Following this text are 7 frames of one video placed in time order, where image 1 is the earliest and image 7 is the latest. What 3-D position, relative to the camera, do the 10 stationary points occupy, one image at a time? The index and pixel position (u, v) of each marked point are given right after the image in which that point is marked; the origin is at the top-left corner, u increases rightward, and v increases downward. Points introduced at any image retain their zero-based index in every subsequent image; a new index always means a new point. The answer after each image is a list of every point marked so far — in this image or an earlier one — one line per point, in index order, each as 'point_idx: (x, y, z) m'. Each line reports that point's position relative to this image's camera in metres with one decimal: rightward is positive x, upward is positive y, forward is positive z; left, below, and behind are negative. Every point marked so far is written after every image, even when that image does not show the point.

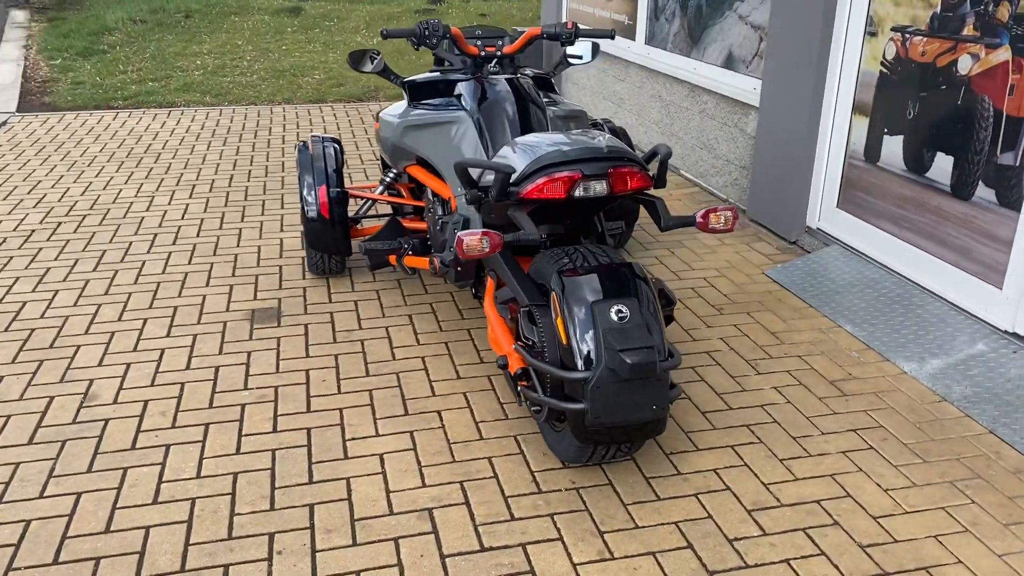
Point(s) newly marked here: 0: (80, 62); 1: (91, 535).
0: (-5.6, +2.9, +11.6) m
1: (-1.4, -0.8, +3.0) m
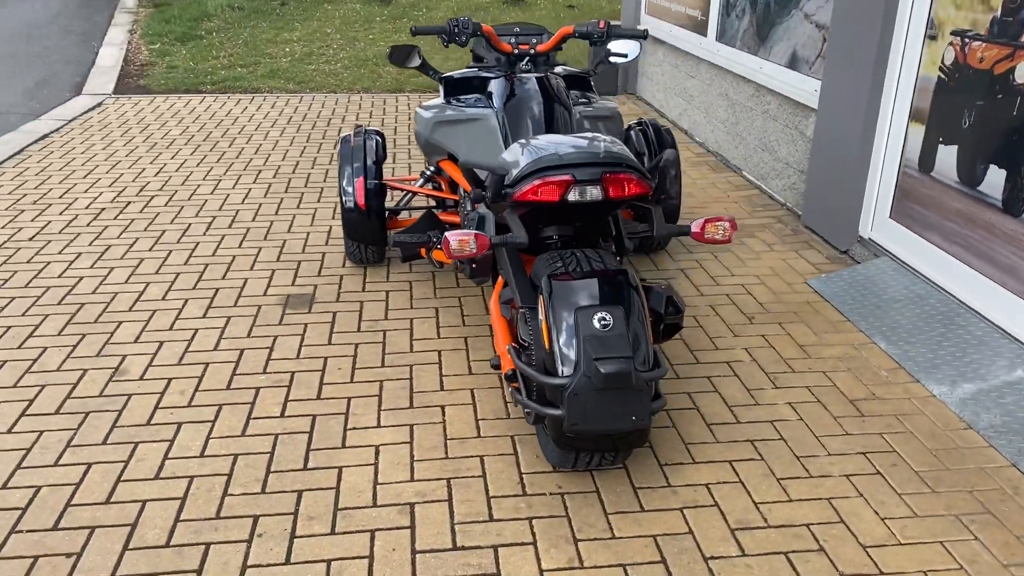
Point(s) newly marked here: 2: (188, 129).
0: (-4.5, +3.3, +12.1) m
1: (-1.5, -0.8, +3.1) m
2: (-3.2, +1.6, +8.7) m
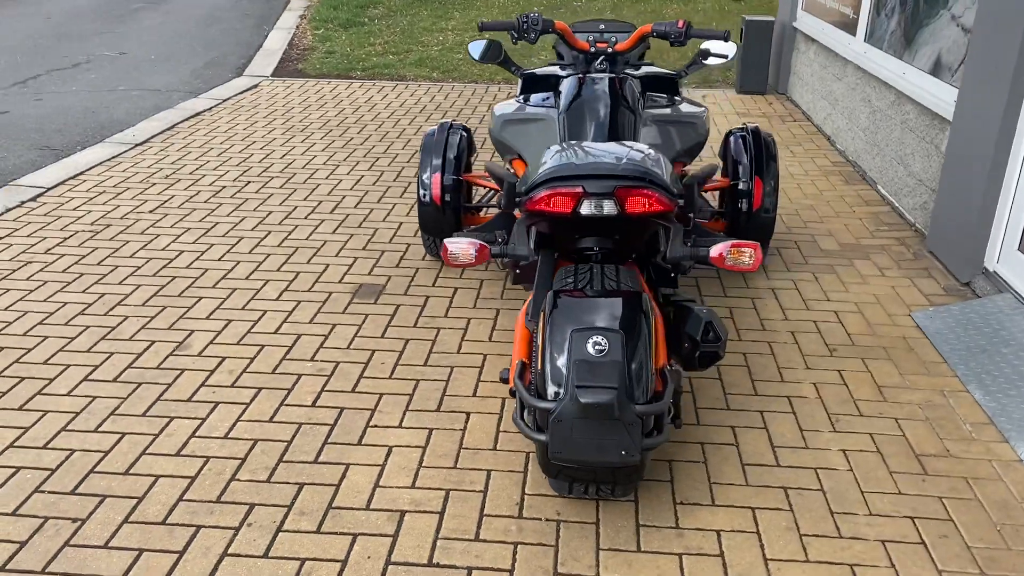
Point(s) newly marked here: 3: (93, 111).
0: (-2.4, +3.6, +12.6) m
1: (-1.5, -0.7, +3.3) m
2: (-1.9, +1.8, +9.0) m
3: (-4.1, +1.7, +8.8) m
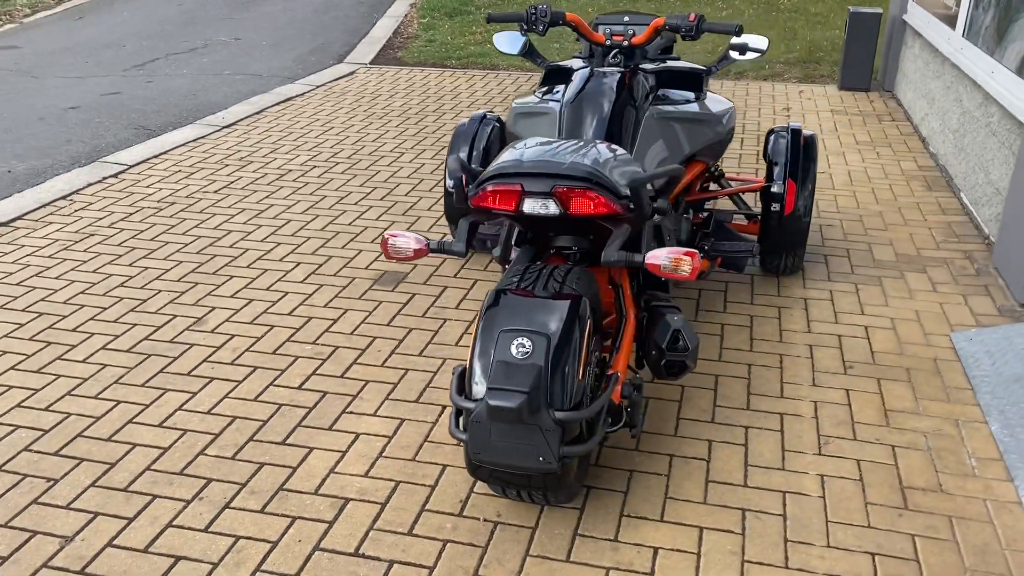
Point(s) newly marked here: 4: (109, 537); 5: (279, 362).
0: (-1.0, +3.8, +12.8) m
1: (-1.6, -0.6, +3.5) m
2: (-1.0, +1.9, +9.2) m
3: (-3.3, +2.0, +9.3) m
4: (-1.3, -0.8, +2.9) m
5: (-1.0, -0.3, +4.0) m
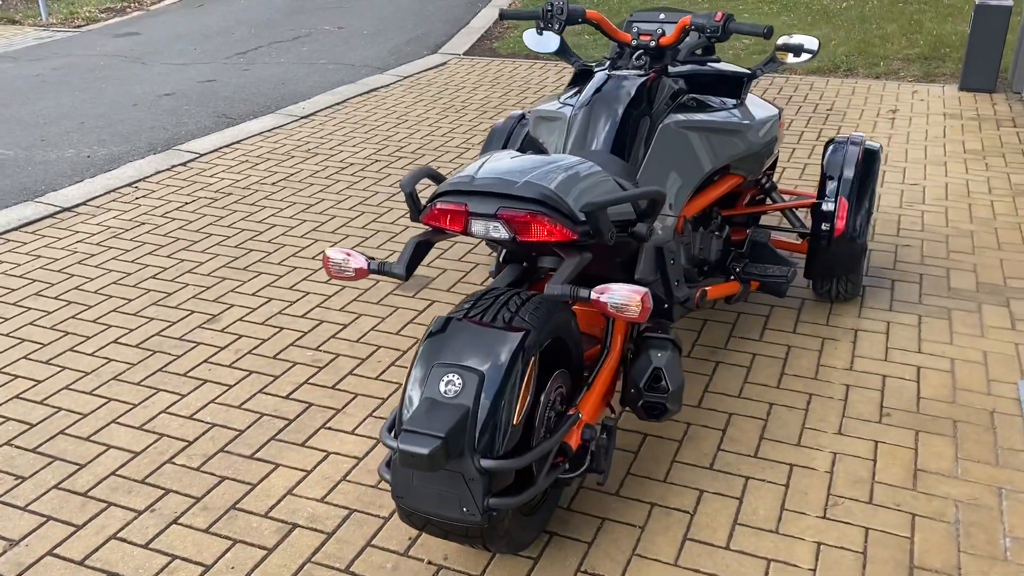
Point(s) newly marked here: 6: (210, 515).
0: (+0.5, +3.9, +12.5) m
1: (-1.7, -0.6, +3.5) m
2: (-0.2, +2.0, +9.0) m
3: (-2.4, +2.2, +9.4) m
4: (-1.5, -0.8, +2.9) m
5: (-1.0, -0.4, +3.9) m
6: (-1.0, -0.8, +3.0) m
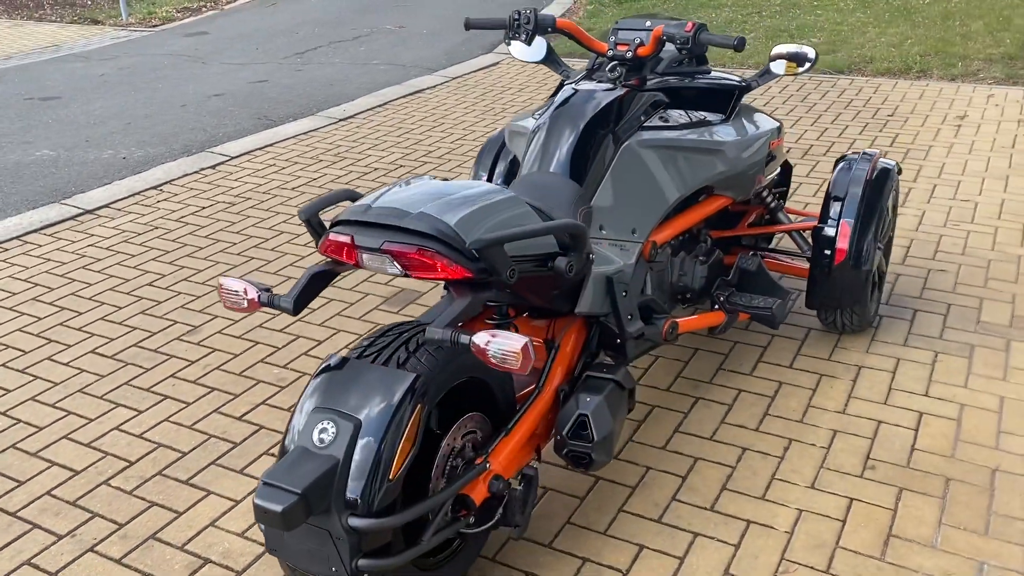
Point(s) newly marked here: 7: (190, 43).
0: (+1.4, +3.8, +12.2) m
1: (-1.9, -0.6, +3.4) m
2: (+0.3, +1.9, +8.8) m
3: (-1.9, +2.2, +9.4) m
4: (-1.7, -0.9, +2.9) m
5: (-1.2, -0.4, +3.8) m
6: (-1.3, -0.8, +2.9) m
7: (-4.3, +3.3, +12.0) m
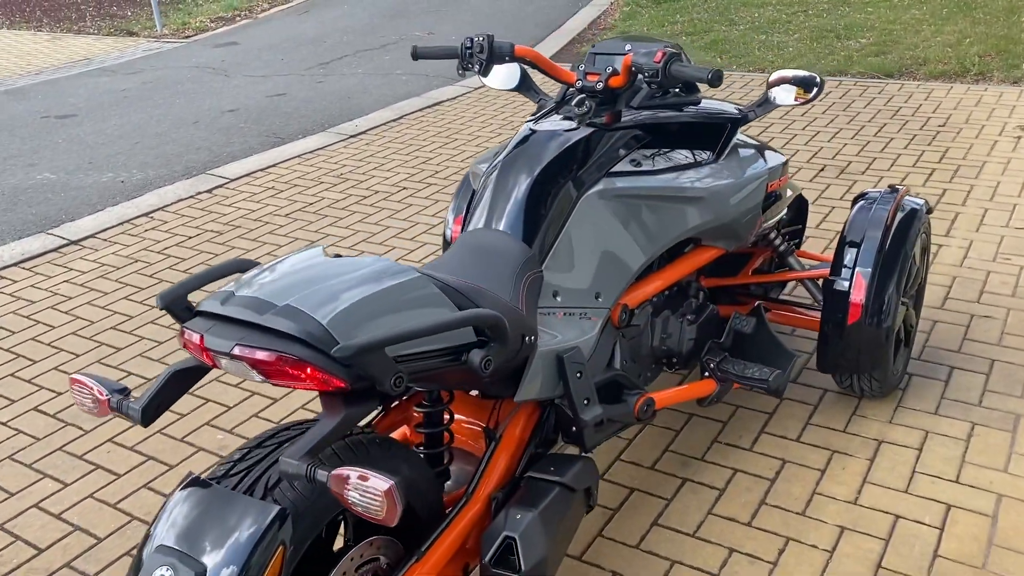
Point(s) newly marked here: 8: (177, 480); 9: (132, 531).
0: (+1.8, +3.6, +11.6) m
1: (-2.0, -0.9, +3.1) m
2: (+0.5, +1.7, +8.3) m
3: (-1.6, +1.9, +9.1) m
4: (-1.9, -1.1, +2.5) m
5: (-1.3, -0.6, +3.5) m
6: (-1.4, -1.1, +2.6) m
7: (-3.9, +3.1, +11.8) m
8: (-1.2, -0.7, +3.3) m
9: (-1.3, -0.8, +3.1) m
